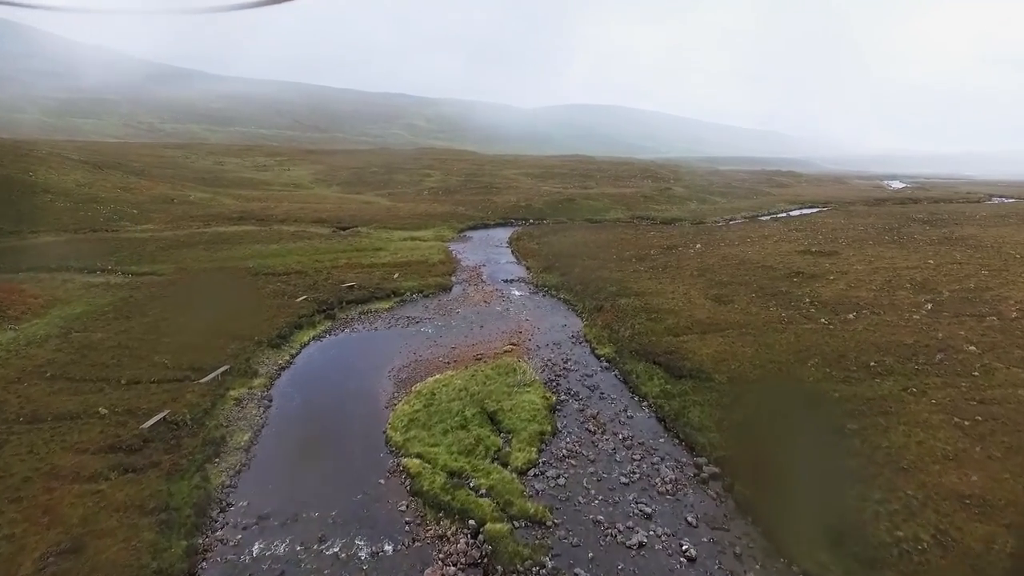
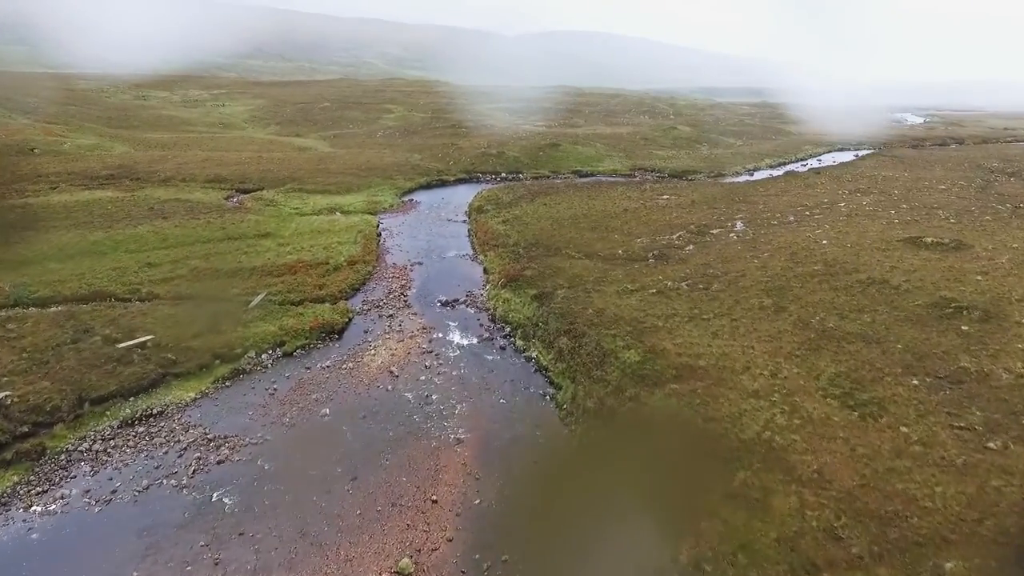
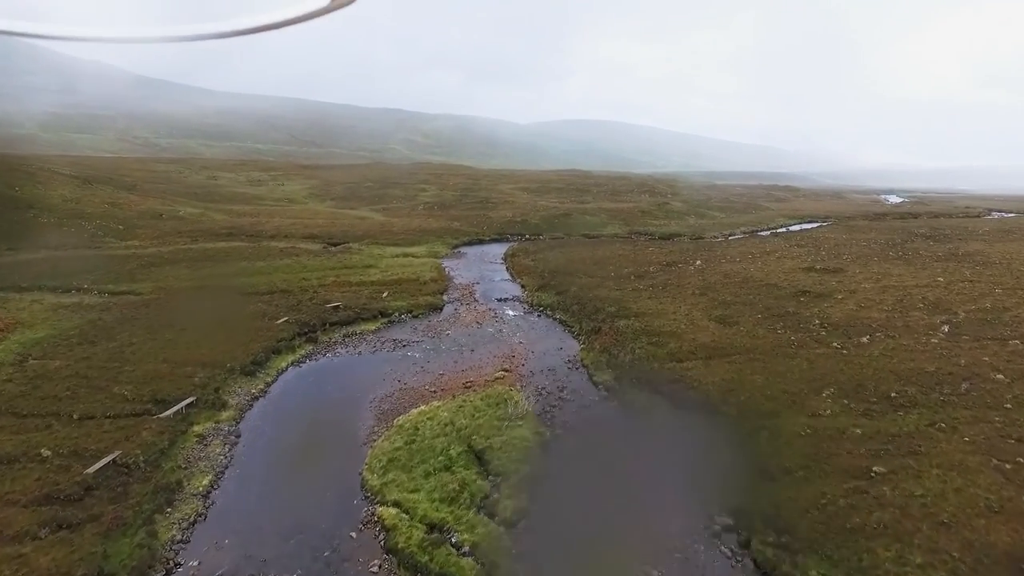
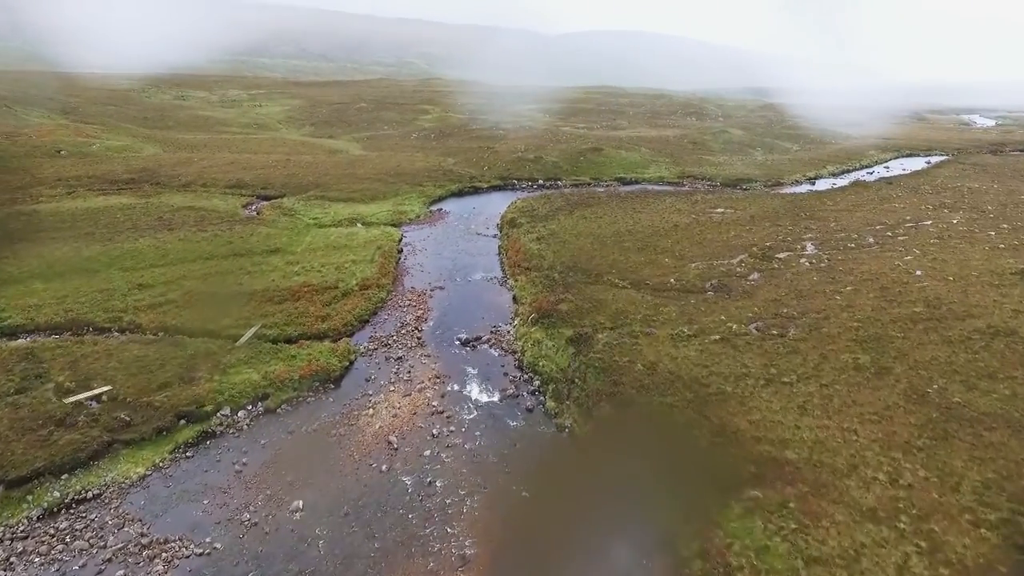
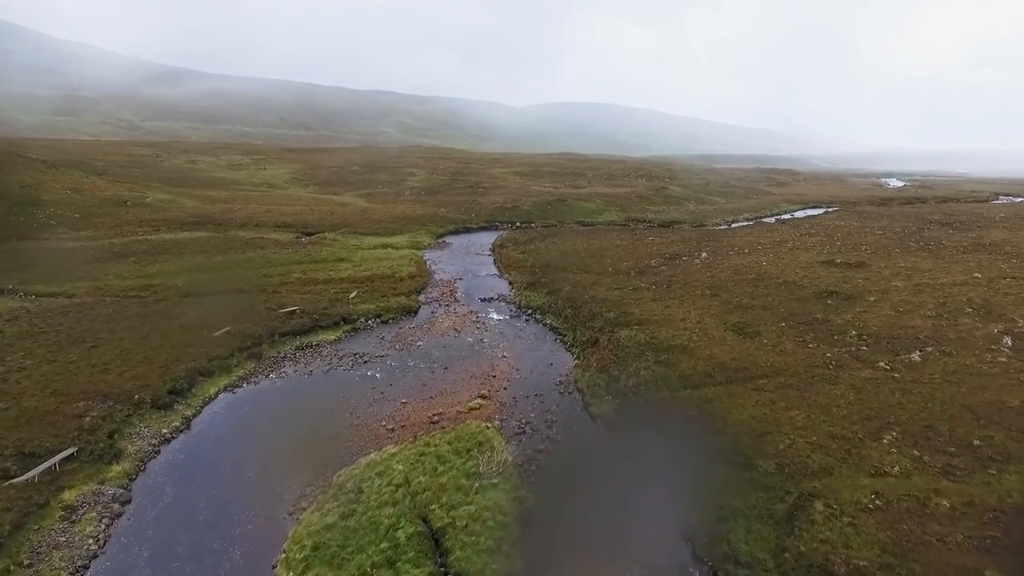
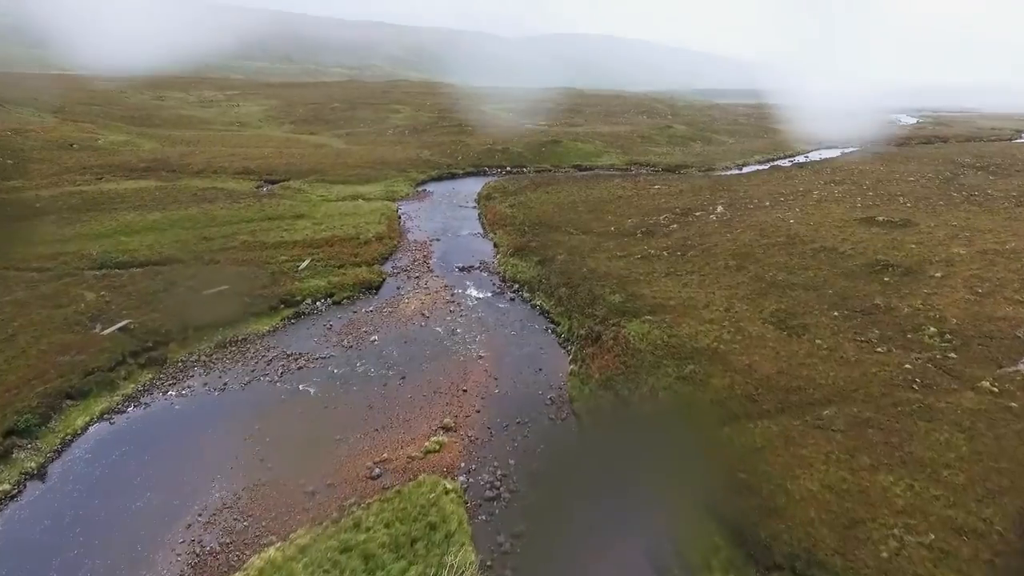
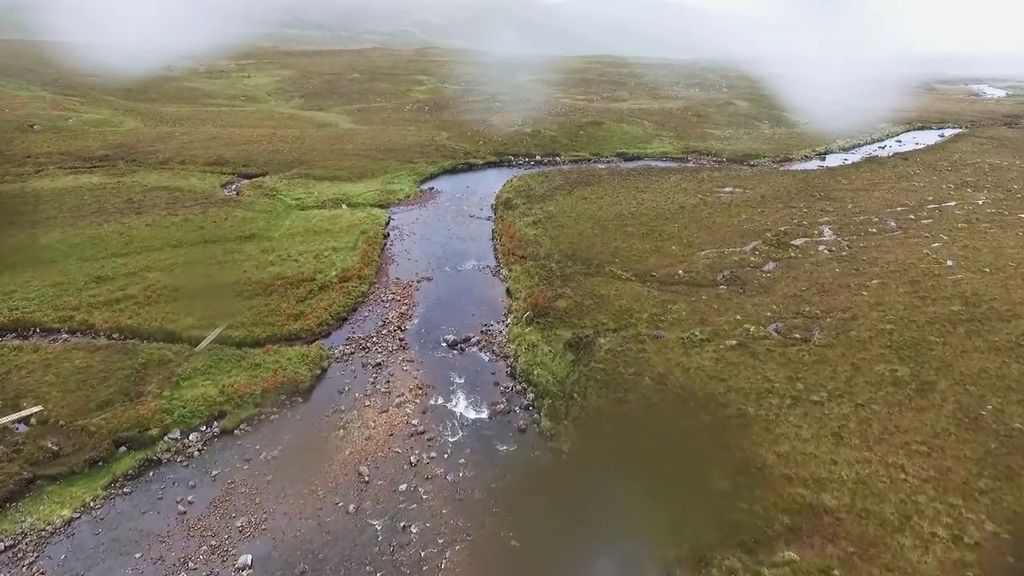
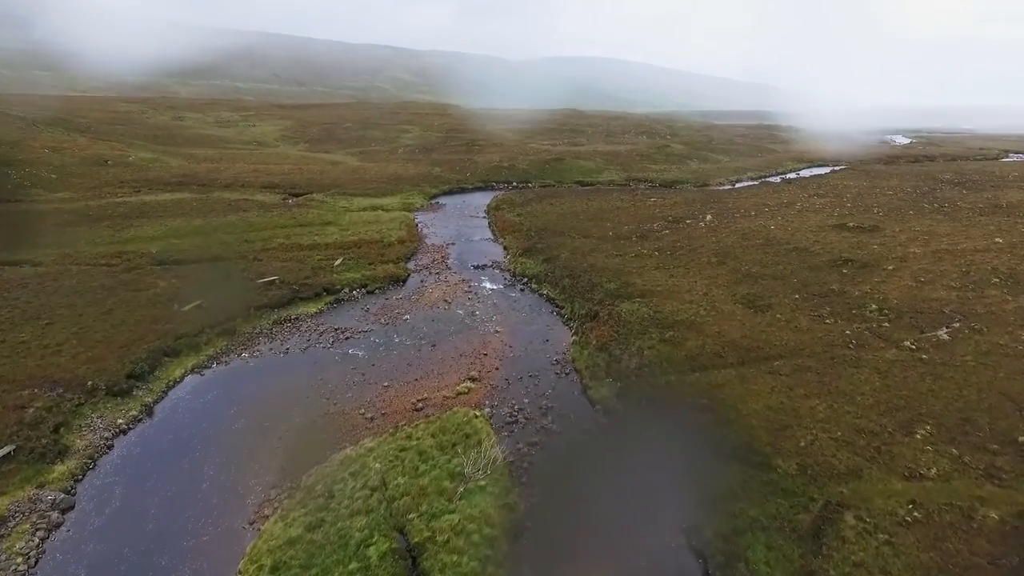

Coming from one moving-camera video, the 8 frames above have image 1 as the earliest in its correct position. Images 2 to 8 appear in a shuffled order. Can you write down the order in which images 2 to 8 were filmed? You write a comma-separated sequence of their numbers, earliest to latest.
3, 5, 8, 6, 2, 4, 7
